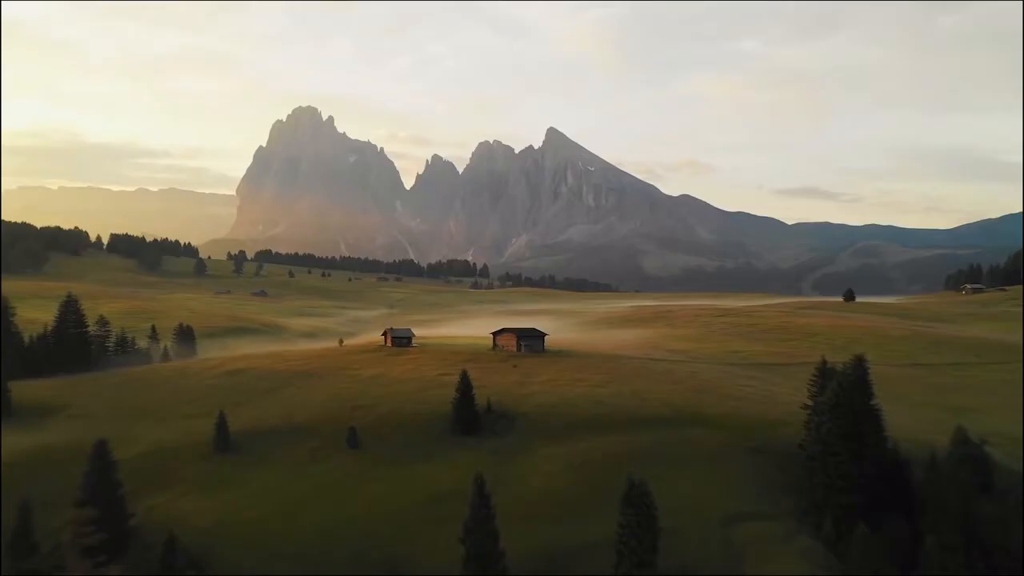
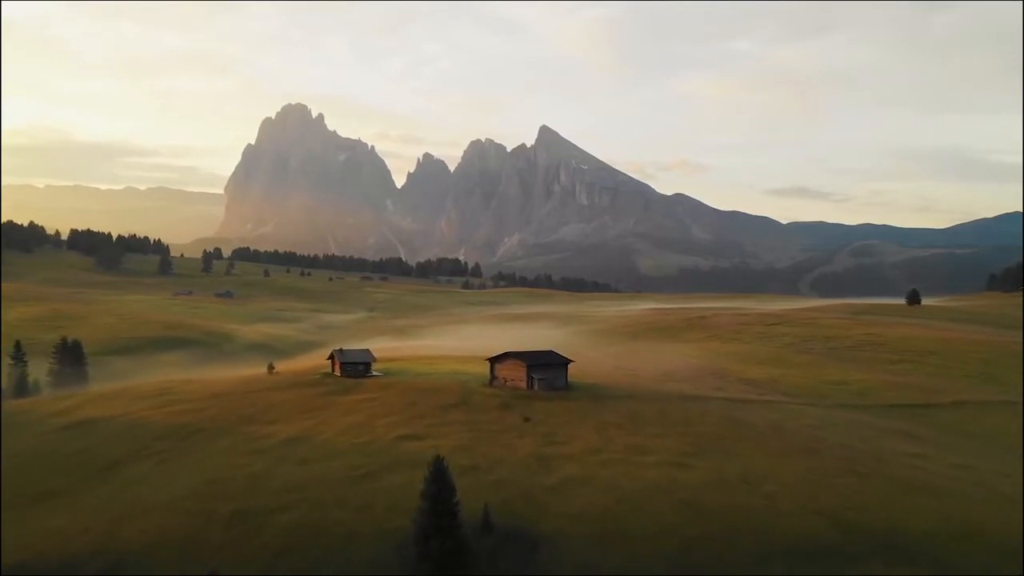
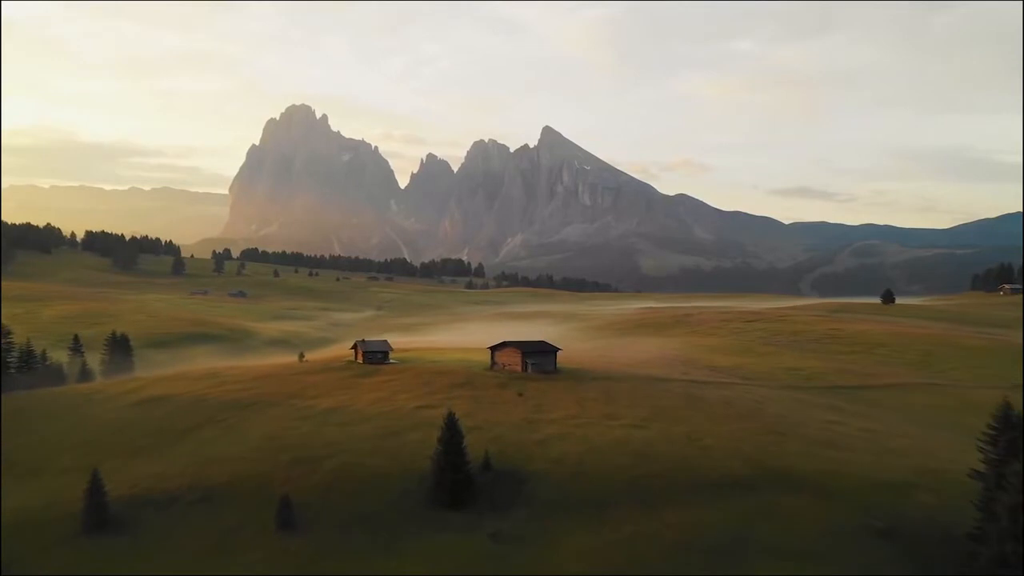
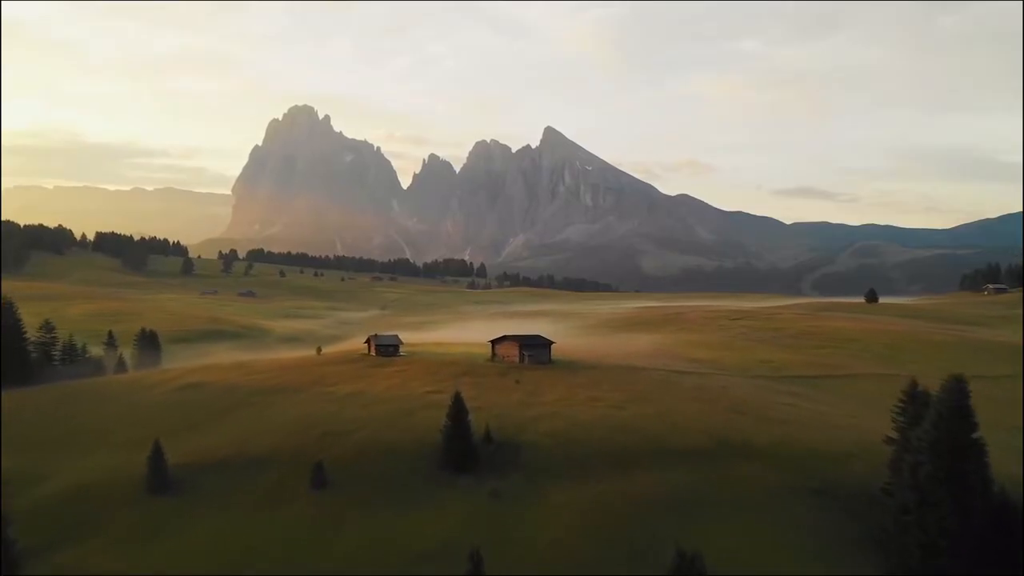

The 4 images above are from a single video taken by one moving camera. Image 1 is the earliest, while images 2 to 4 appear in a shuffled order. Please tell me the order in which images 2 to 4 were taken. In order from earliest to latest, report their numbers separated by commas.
4, 3, 2
